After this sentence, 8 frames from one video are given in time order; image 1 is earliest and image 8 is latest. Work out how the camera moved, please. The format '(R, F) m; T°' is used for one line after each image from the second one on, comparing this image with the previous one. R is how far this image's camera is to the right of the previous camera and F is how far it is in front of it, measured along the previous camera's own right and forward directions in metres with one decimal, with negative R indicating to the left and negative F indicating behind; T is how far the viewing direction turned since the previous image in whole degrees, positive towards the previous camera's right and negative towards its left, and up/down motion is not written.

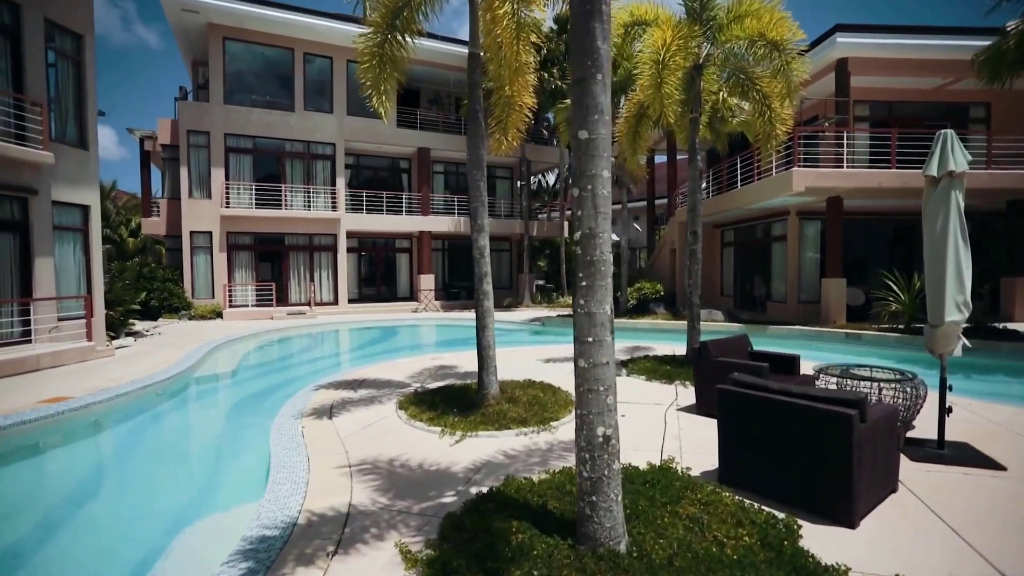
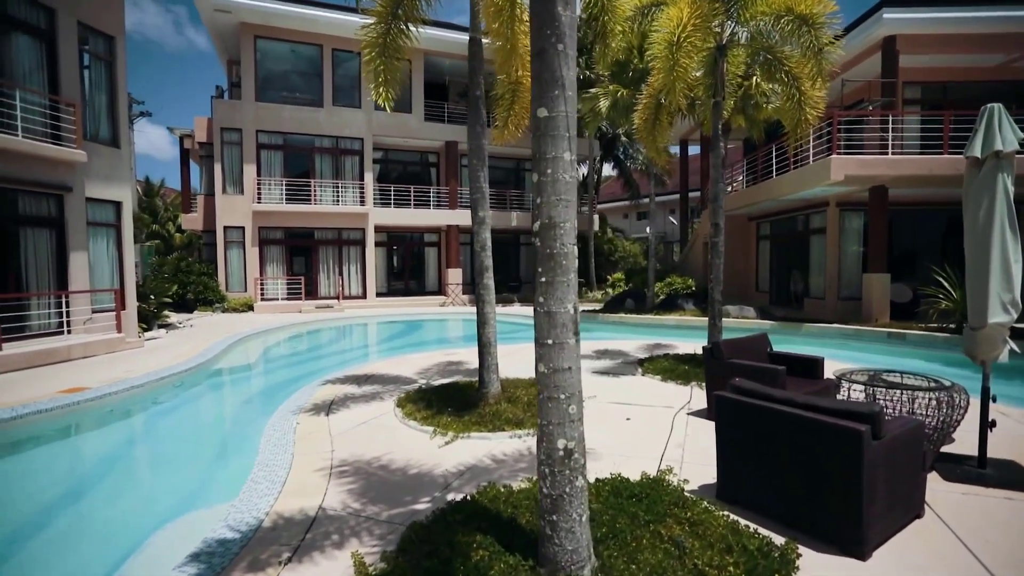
(+0.5, +0.3) m; -4°
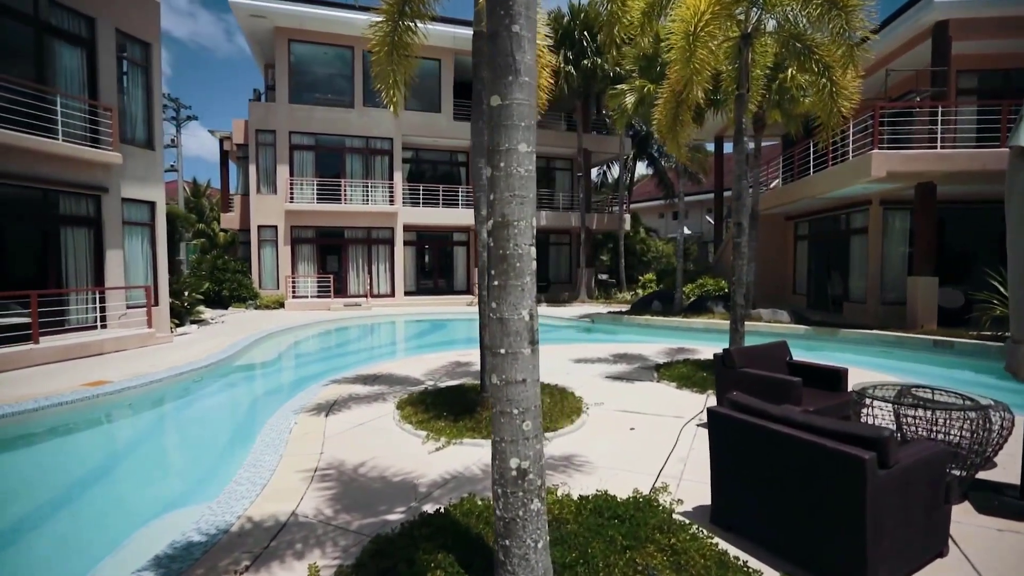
(+0.5, +0.2) m; -4°
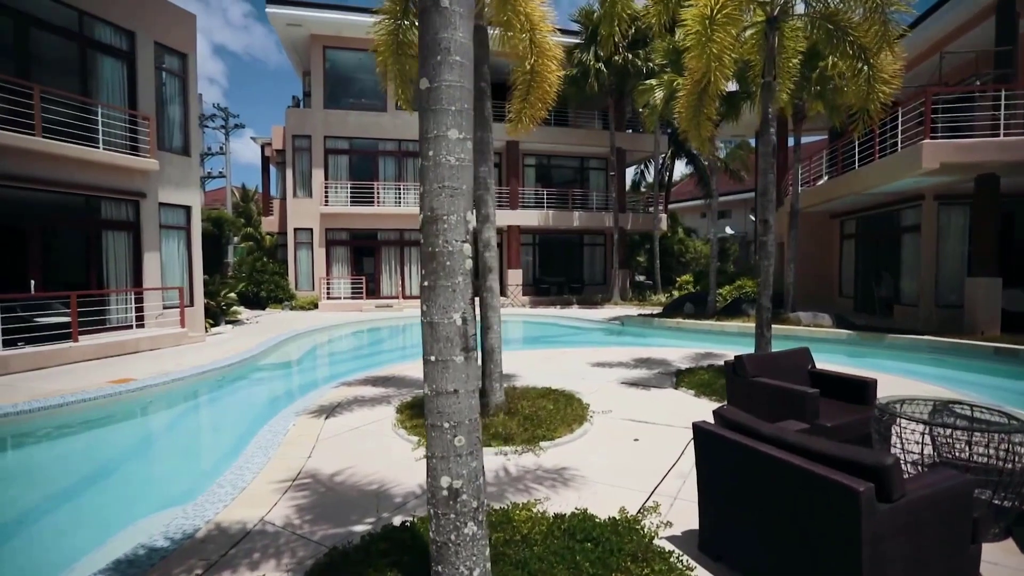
(+0.6, +0.3) m; -5°
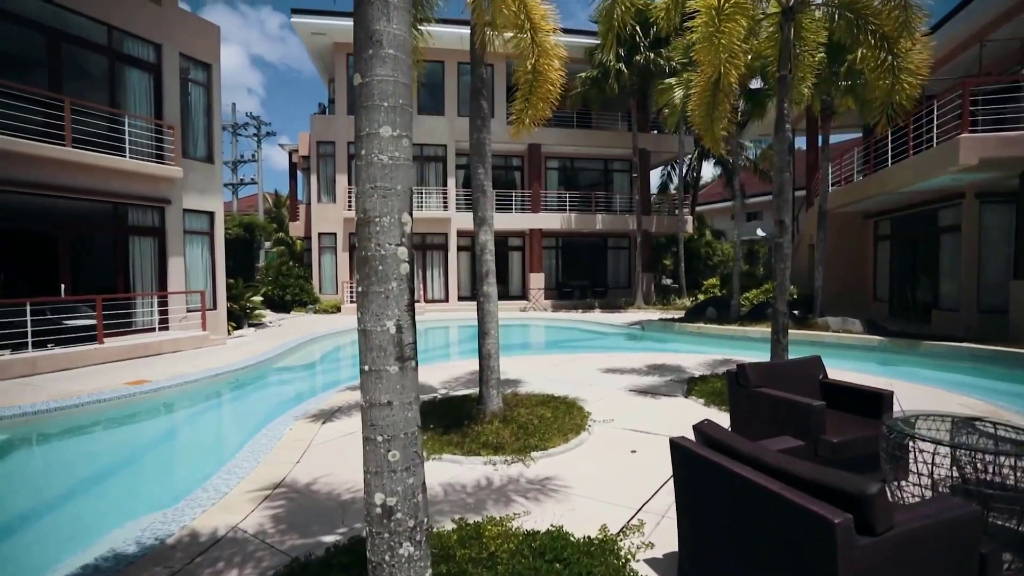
(+0.5, +0.2) m; -4°
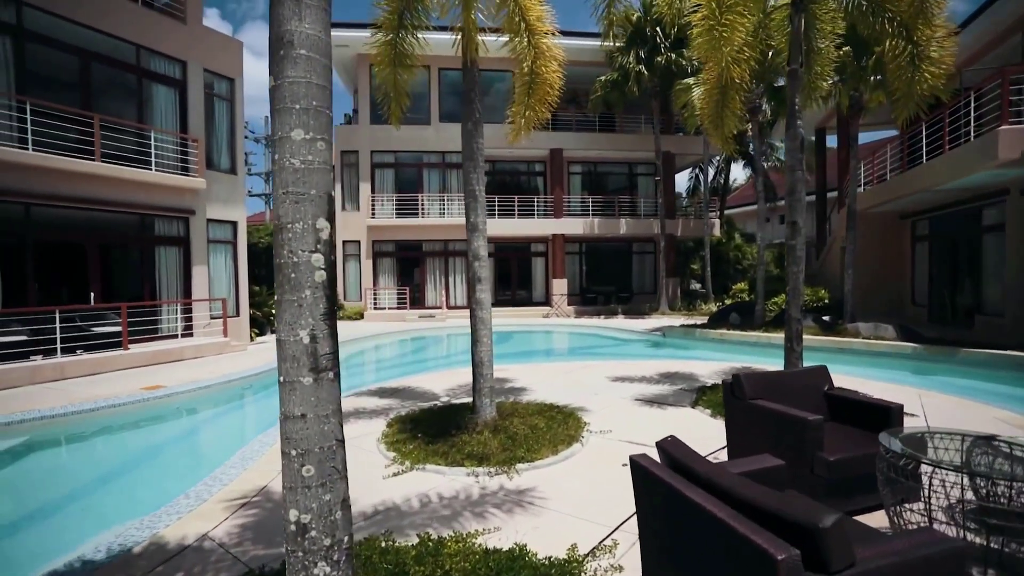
(+0.5, +0.2) m; -4°
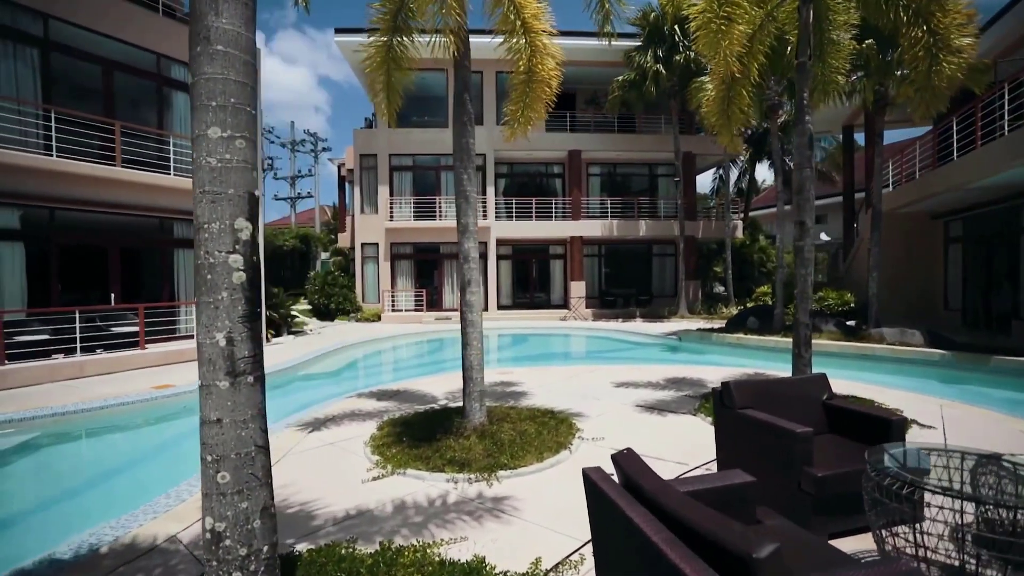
(+0.5, +0.1) m; -3°
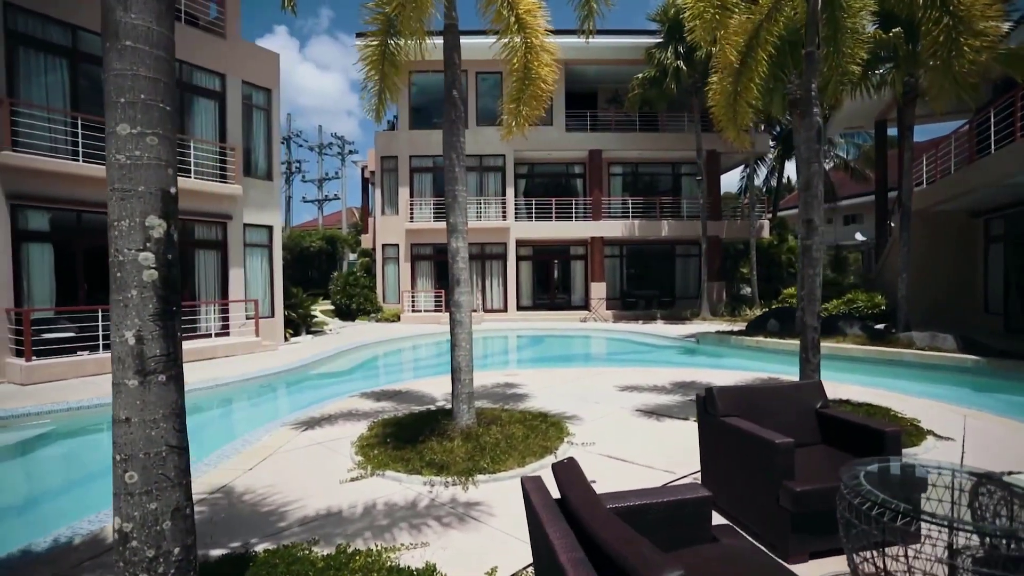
(+0.5, +0.1) m; -4°
